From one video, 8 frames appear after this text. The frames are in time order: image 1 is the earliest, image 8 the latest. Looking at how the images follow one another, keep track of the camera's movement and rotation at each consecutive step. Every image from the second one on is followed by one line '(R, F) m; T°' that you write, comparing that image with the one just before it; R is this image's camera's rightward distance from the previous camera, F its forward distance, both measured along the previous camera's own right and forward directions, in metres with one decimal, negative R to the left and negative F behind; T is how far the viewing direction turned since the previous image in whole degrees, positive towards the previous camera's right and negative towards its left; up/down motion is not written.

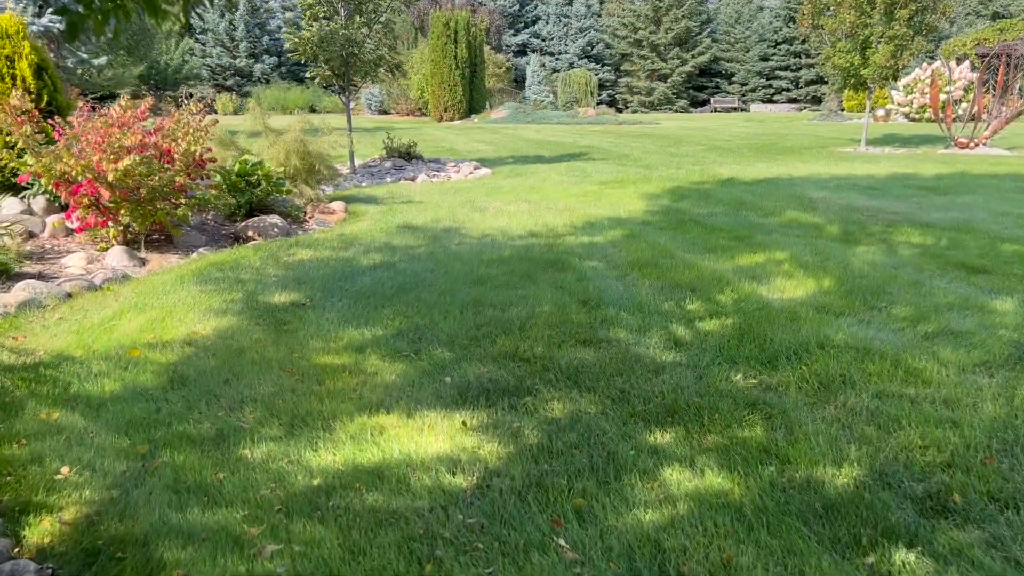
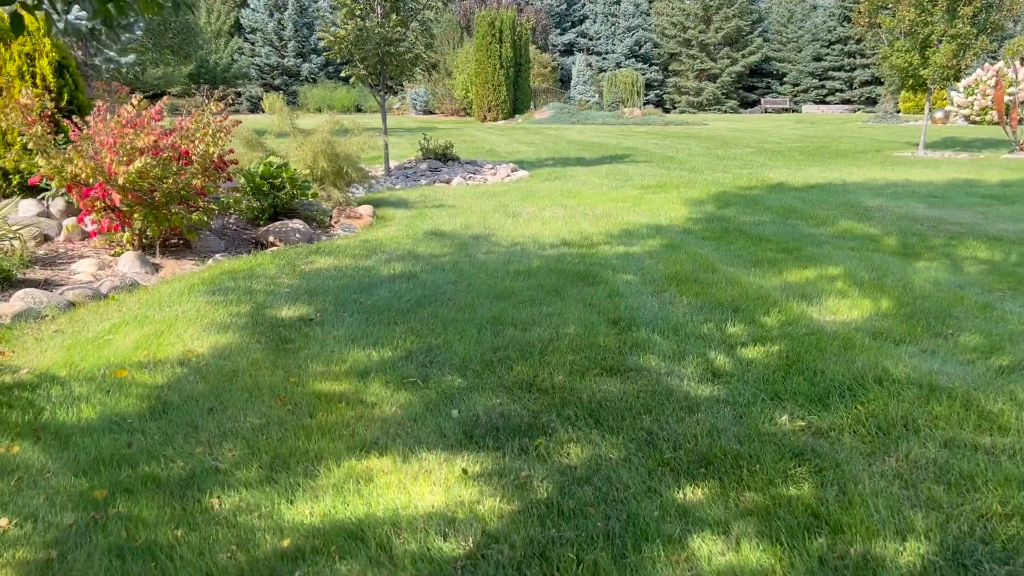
(+0.1, +0.3) m; -3°
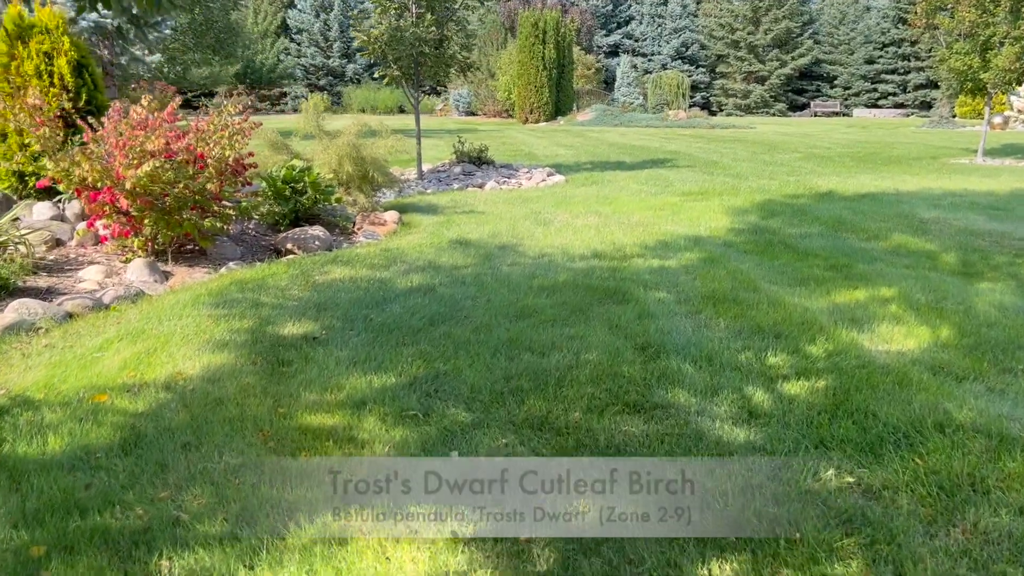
(+0.1, +0.3) m; -3°
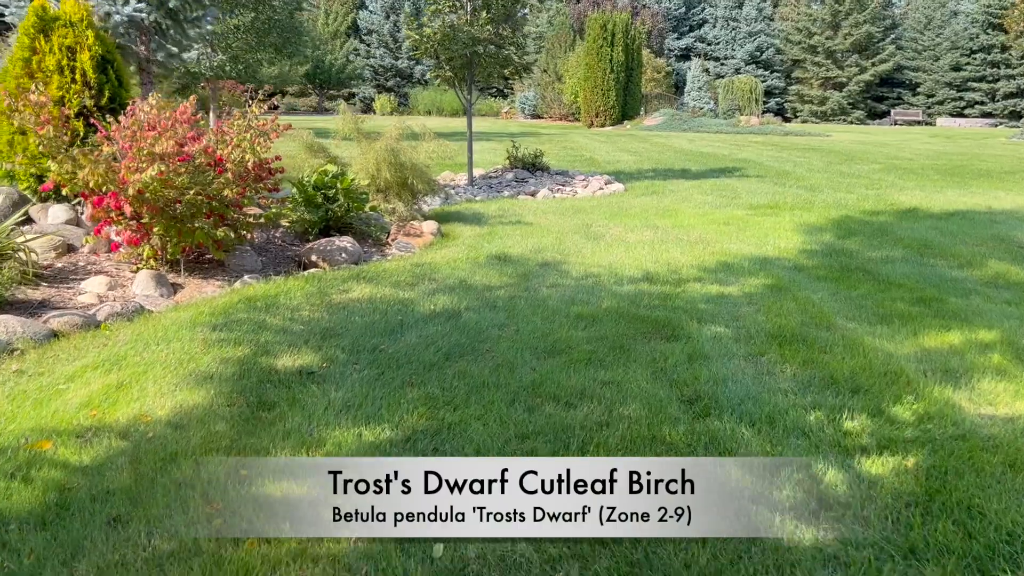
(+0.1, +0.5) m; -4°
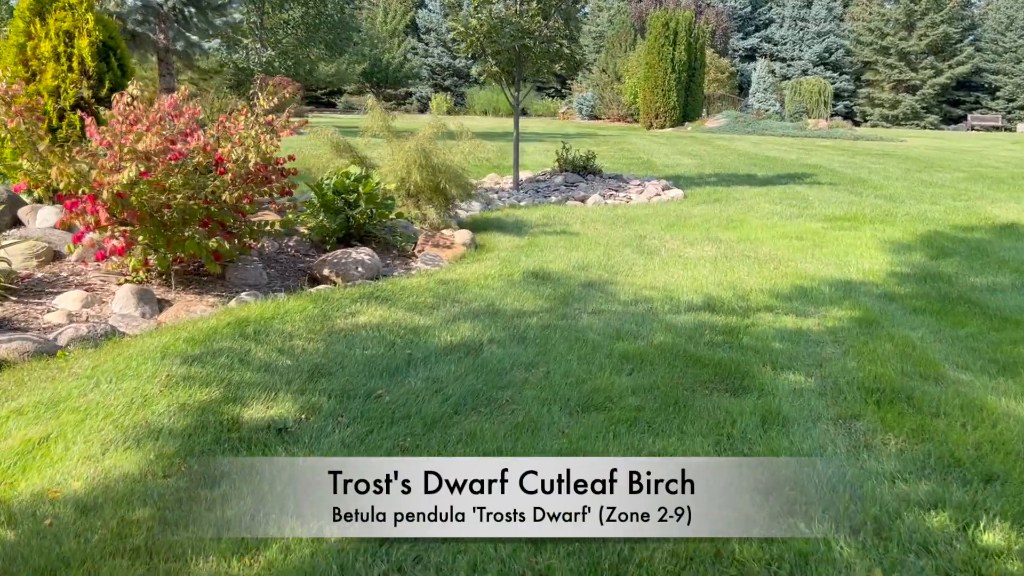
(+0.1, +0.6) m; -4°
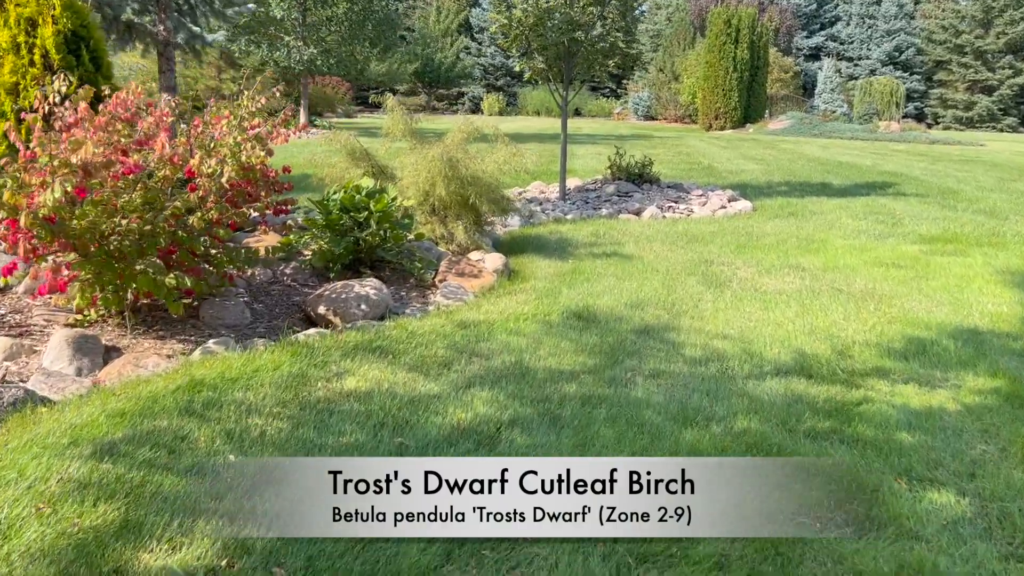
(+0.1, +0.8) m; -3°
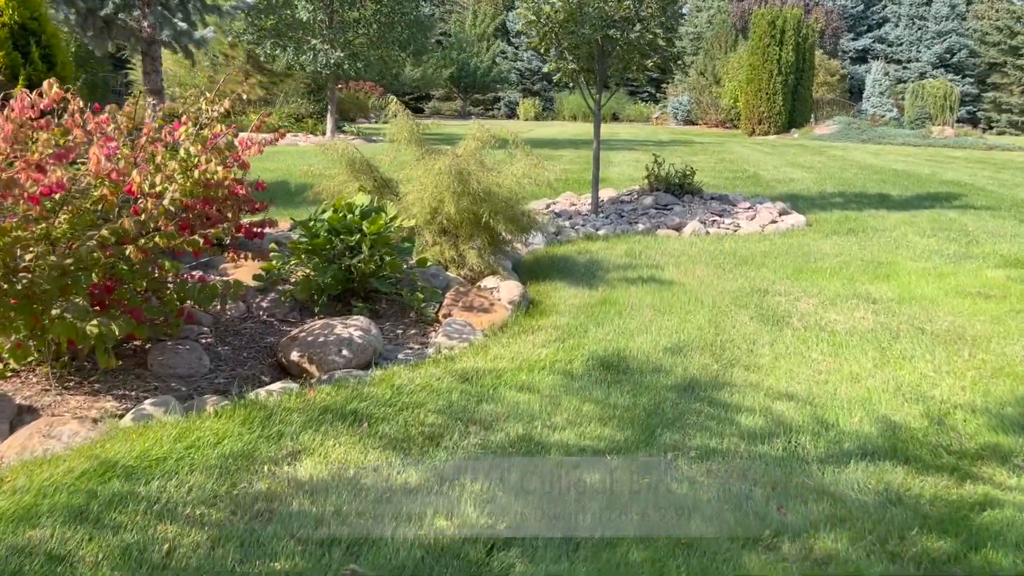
(+0.1, +0.6) m; -2°
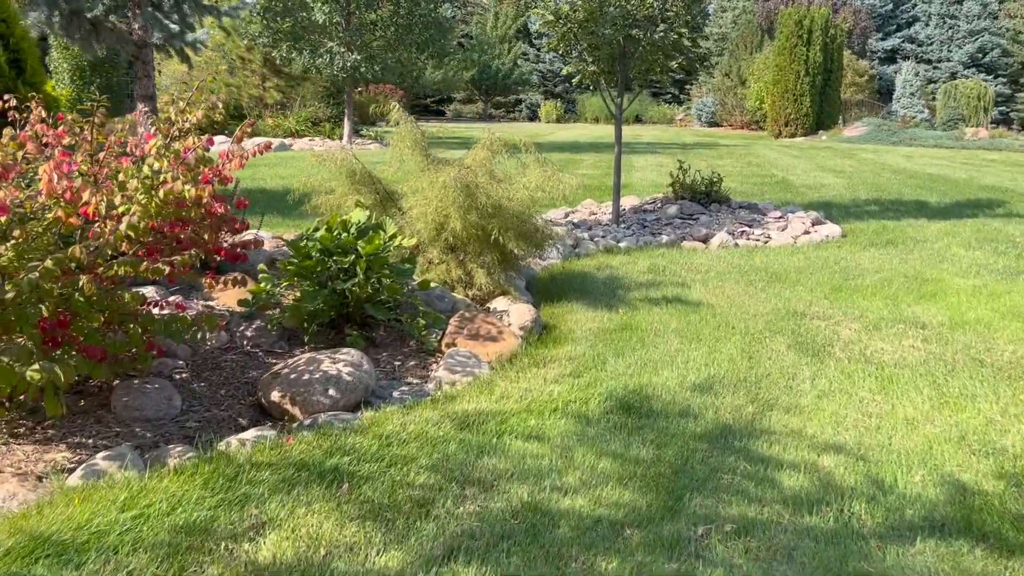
(0.0, +0.3) m; -1°
